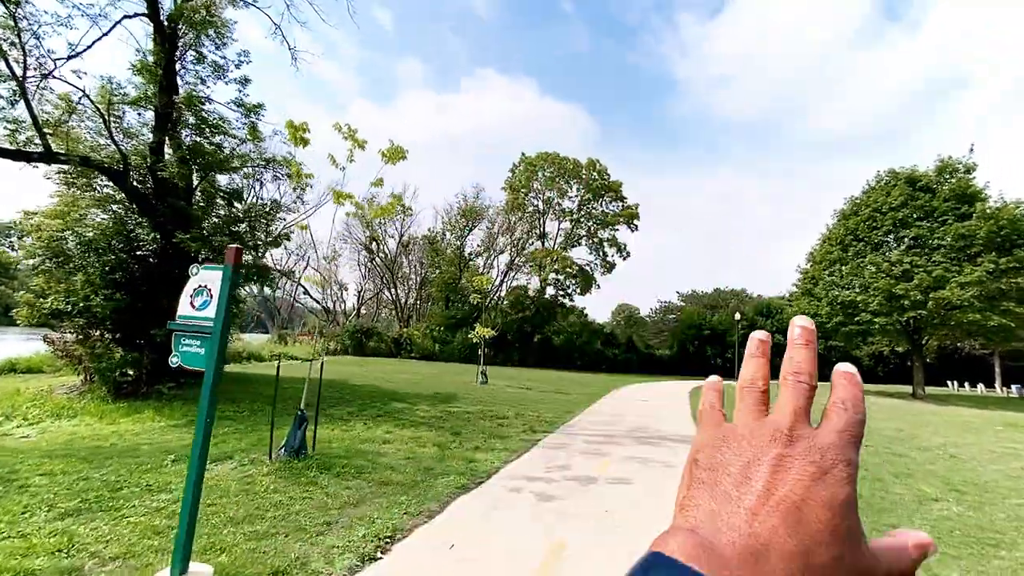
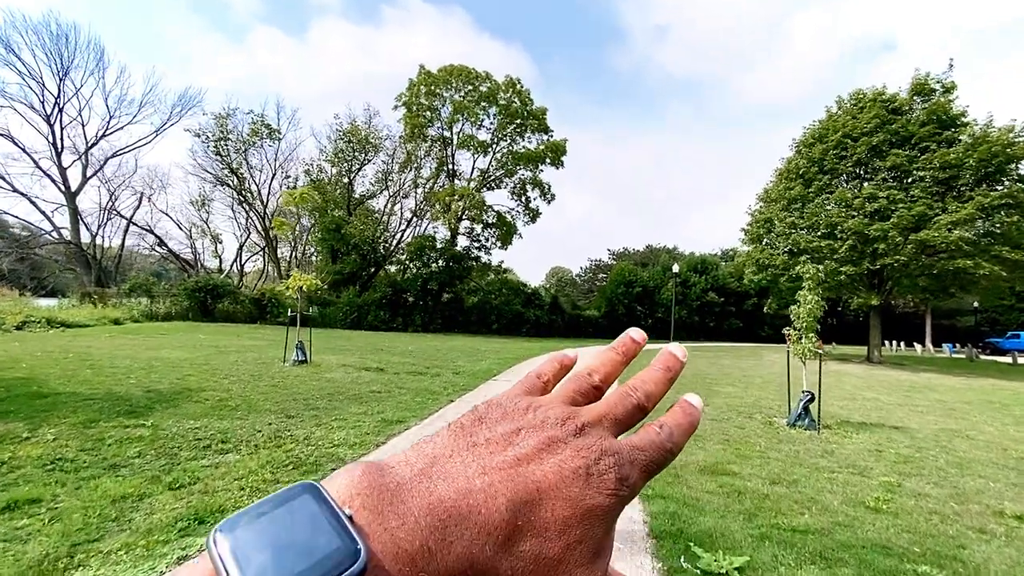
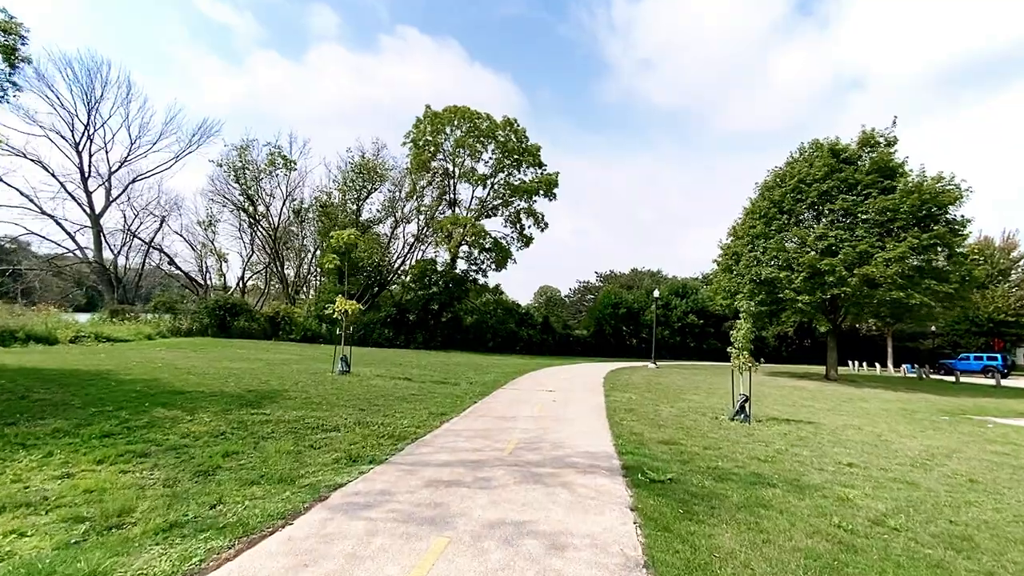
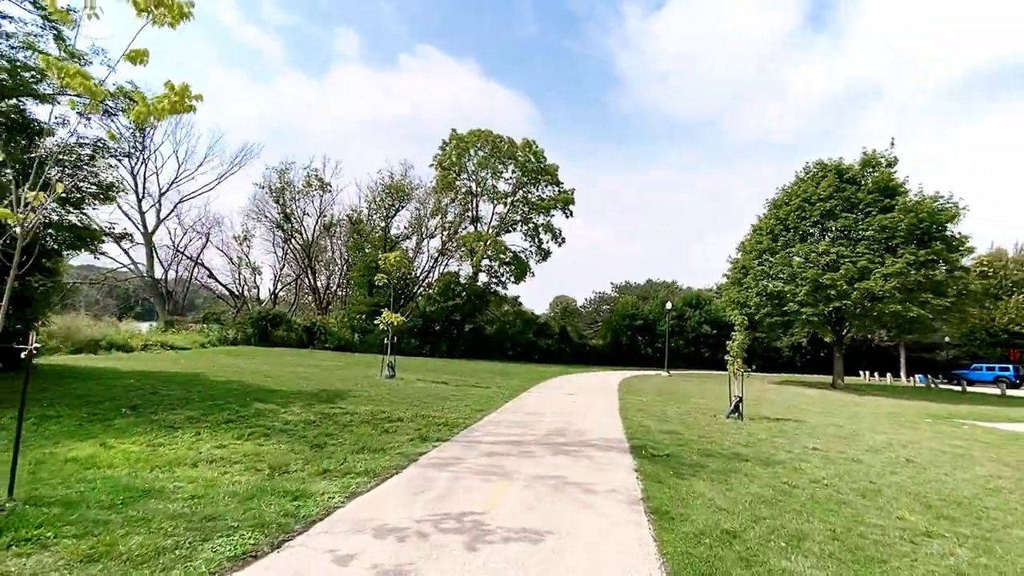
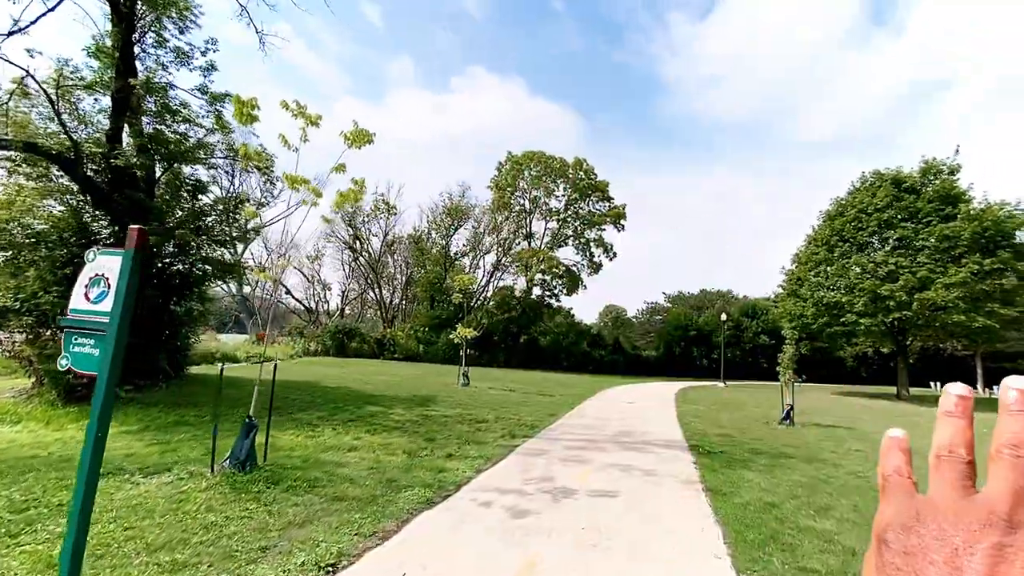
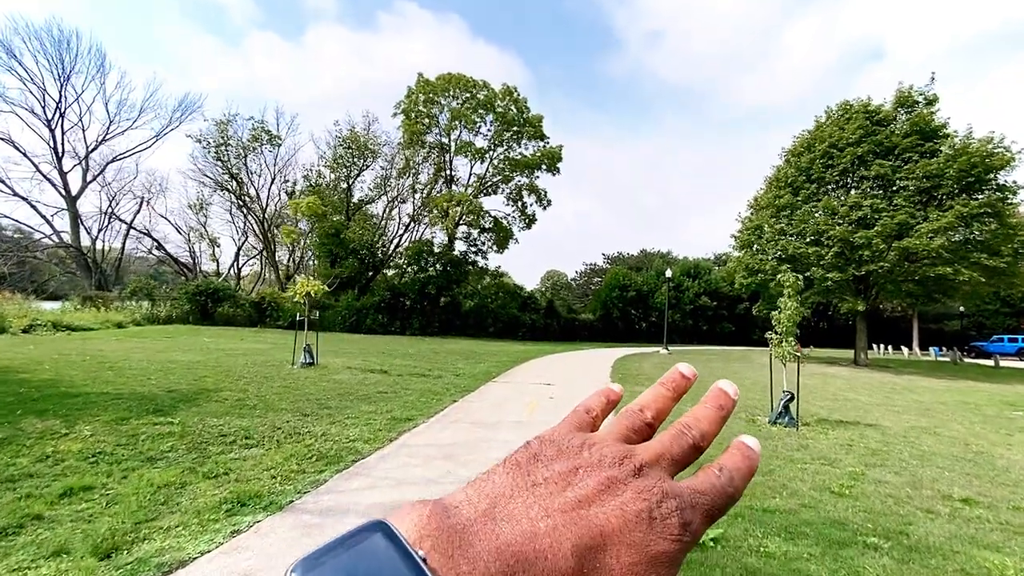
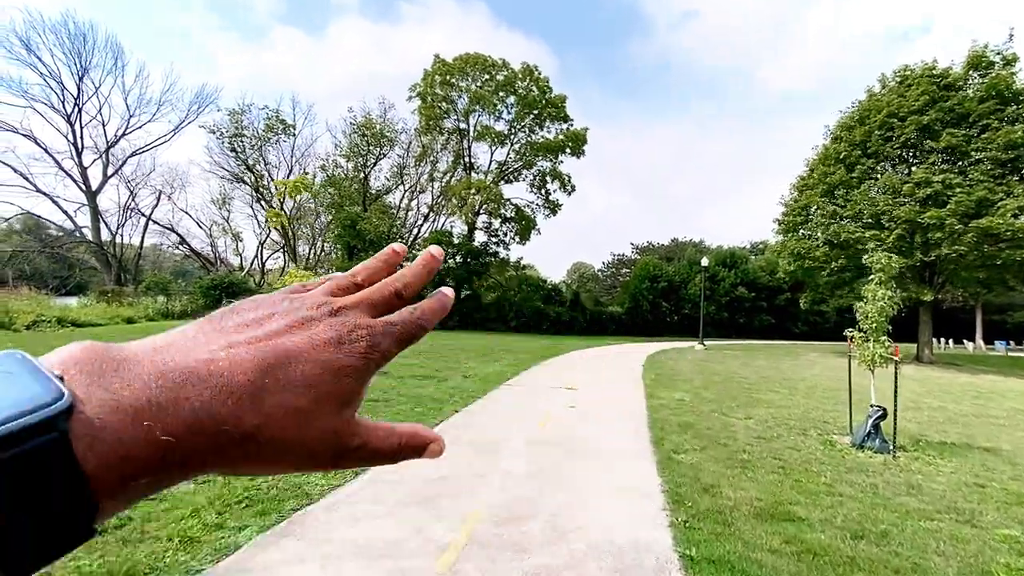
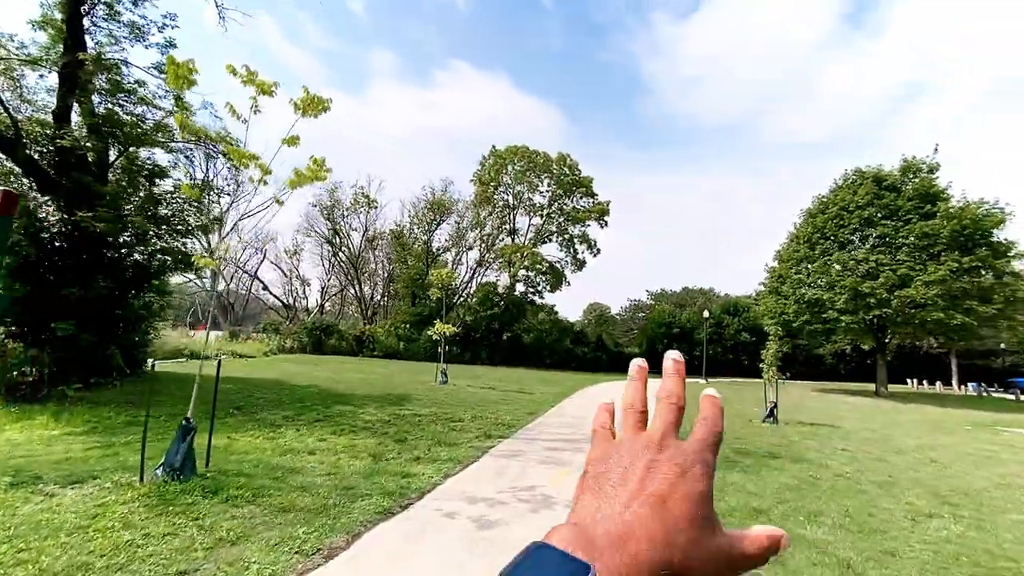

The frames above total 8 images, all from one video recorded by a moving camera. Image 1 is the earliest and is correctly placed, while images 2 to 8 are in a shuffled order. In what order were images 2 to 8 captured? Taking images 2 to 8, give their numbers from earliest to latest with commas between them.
5, 8, 4, 3, 6, 2, 7
